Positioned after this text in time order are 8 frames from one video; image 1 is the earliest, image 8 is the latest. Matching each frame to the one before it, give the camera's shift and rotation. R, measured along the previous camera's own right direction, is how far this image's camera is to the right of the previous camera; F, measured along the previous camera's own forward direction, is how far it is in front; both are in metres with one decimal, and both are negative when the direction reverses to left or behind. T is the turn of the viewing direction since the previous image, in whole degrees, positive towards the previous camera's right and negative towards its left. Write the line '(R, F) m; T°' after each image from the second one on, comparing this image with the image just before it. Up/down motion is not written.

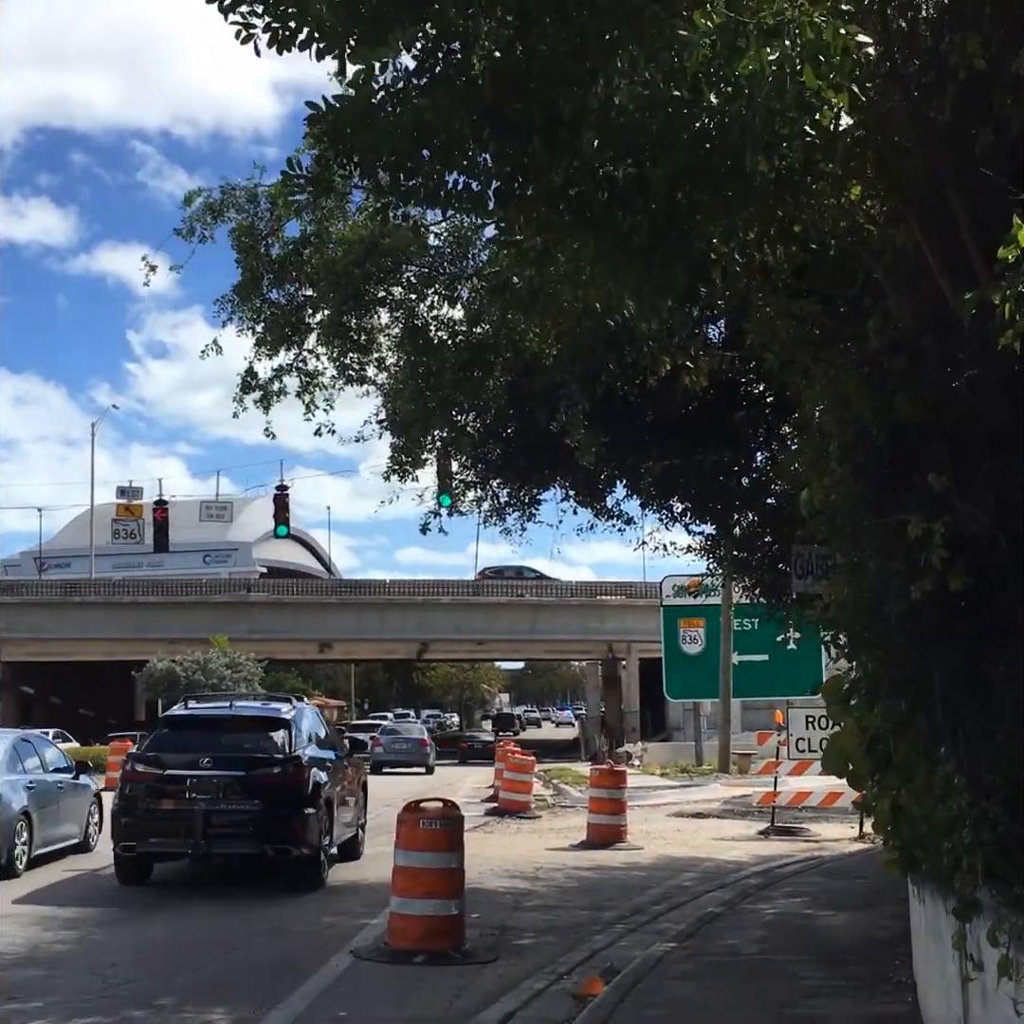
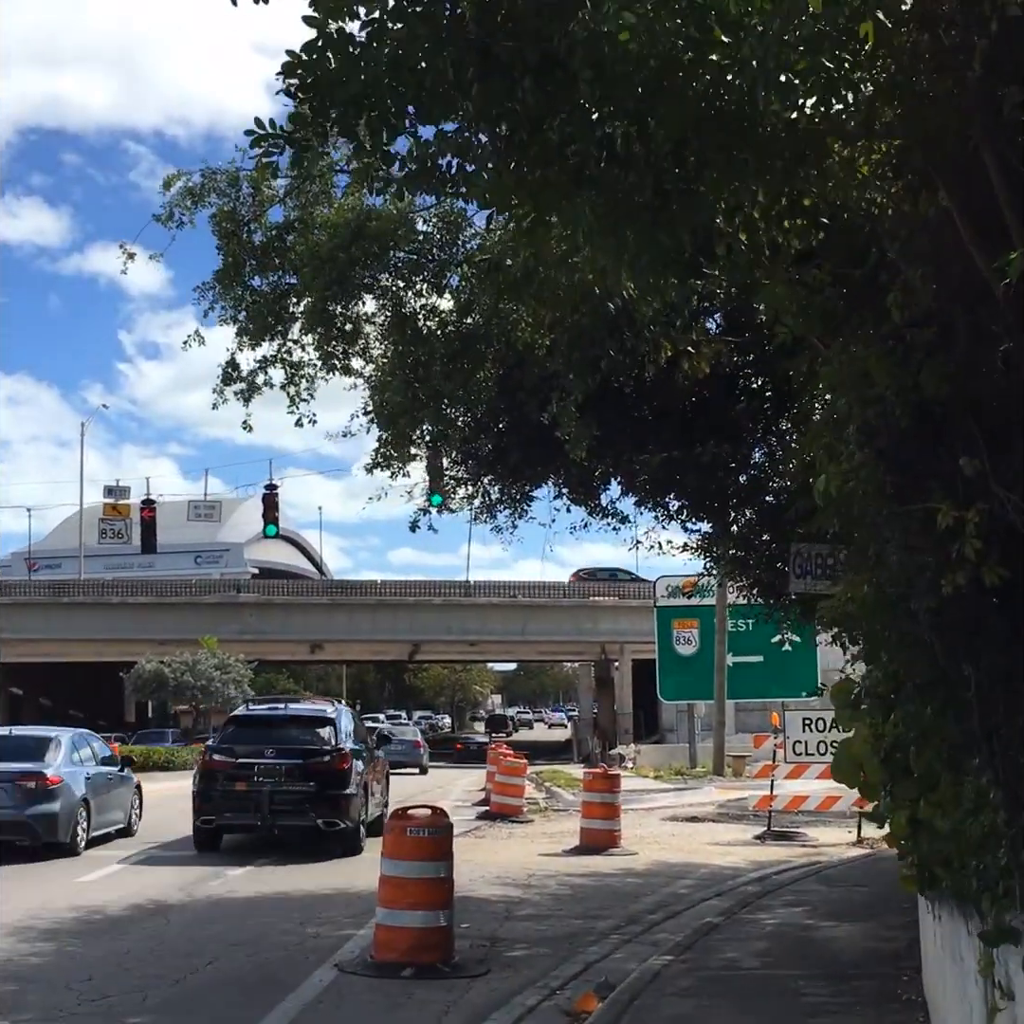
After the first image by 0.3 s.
(0.0, +0.4) m; 0°
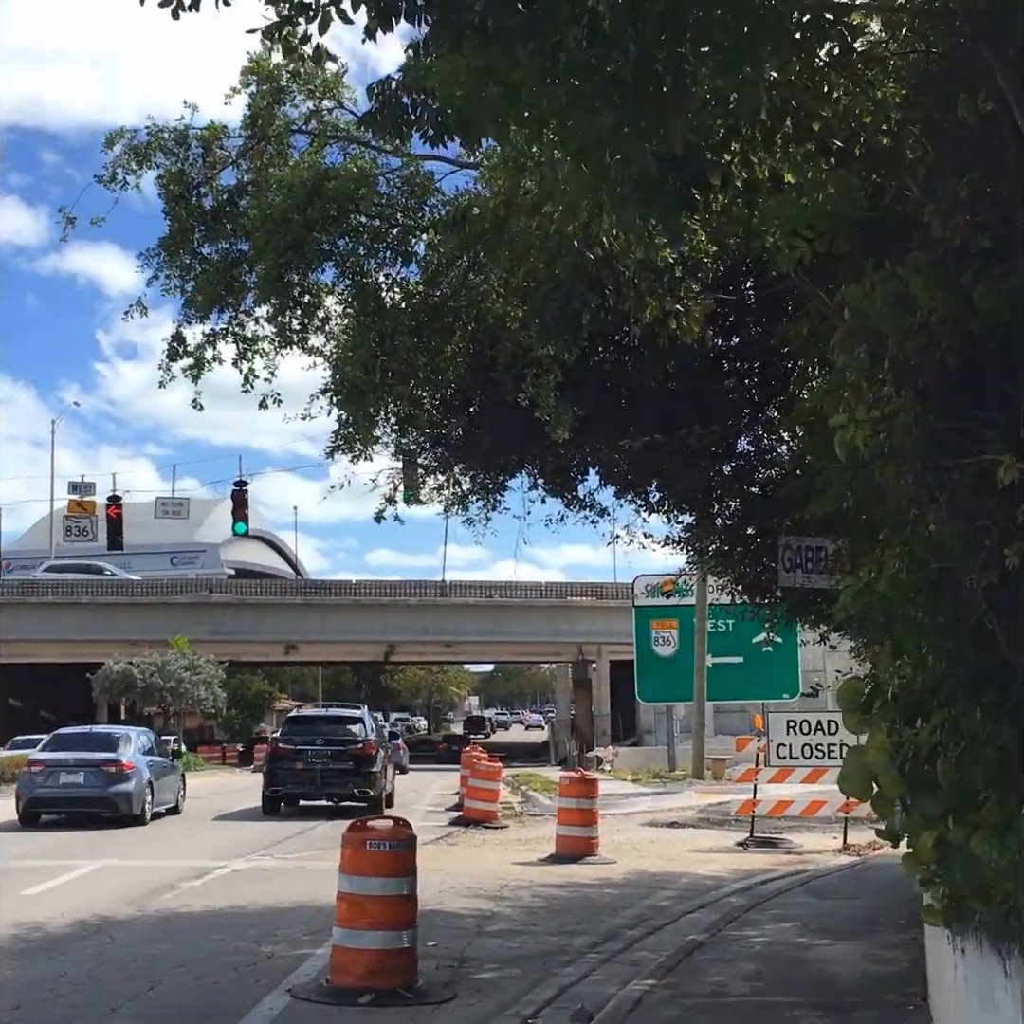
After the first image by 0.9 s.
(+0.1, +0.7) m; +1°
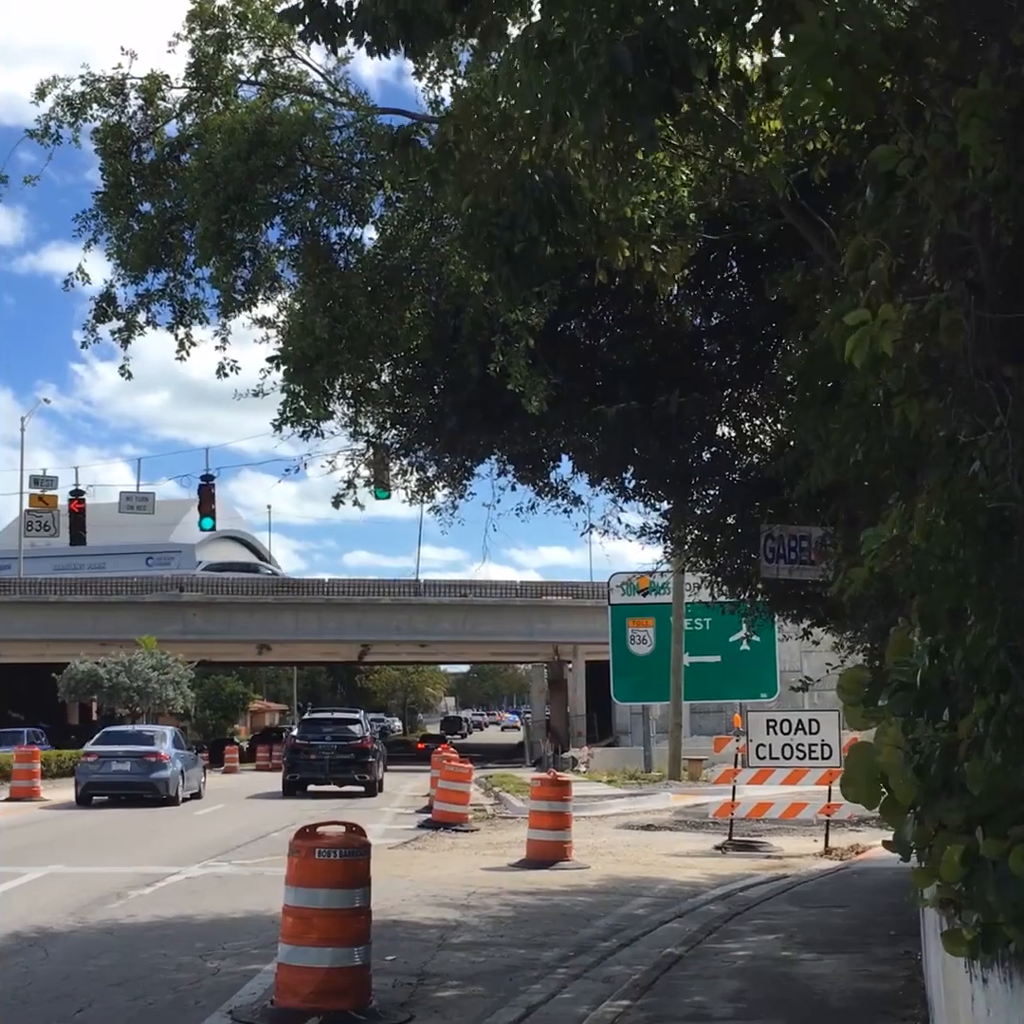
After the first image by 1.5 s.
(+0.1, +0.7) m; +1°
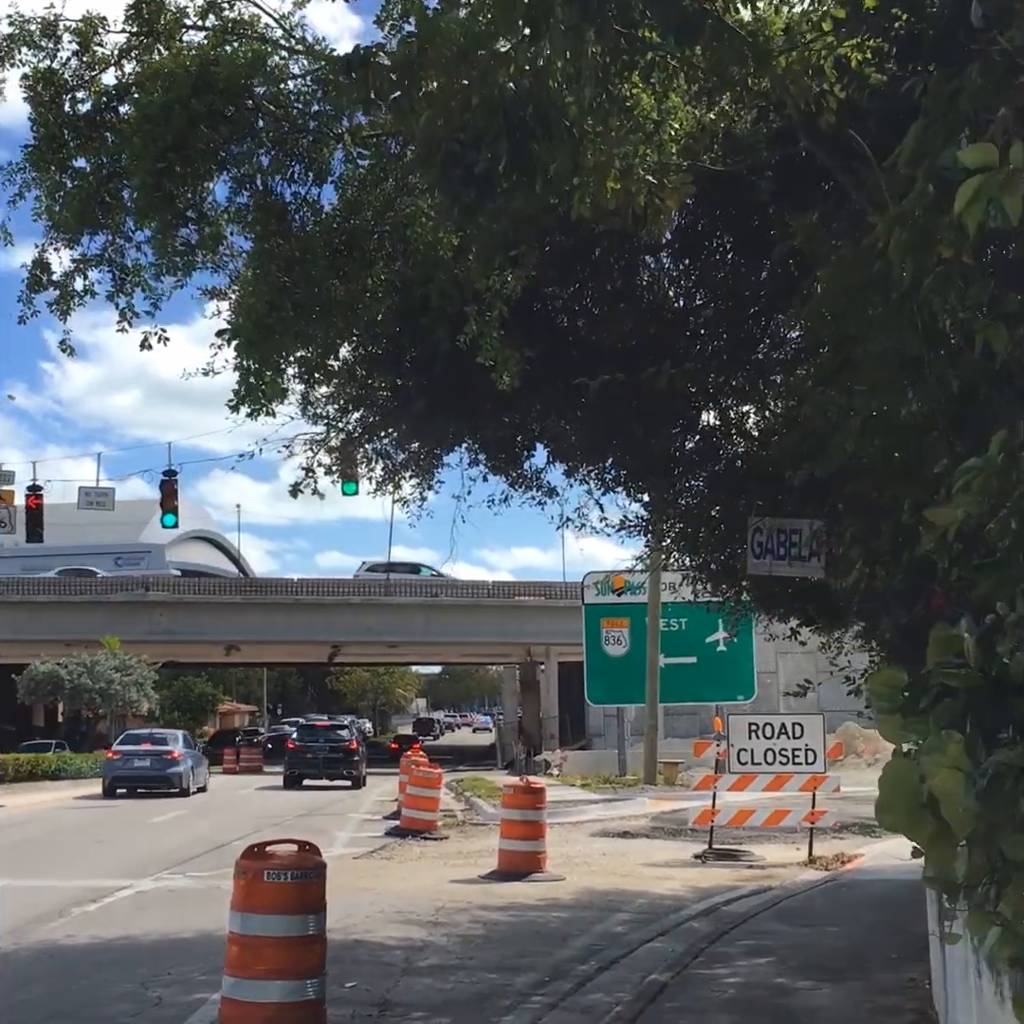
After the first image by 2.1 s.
(0.0, +0.7) m; +1°
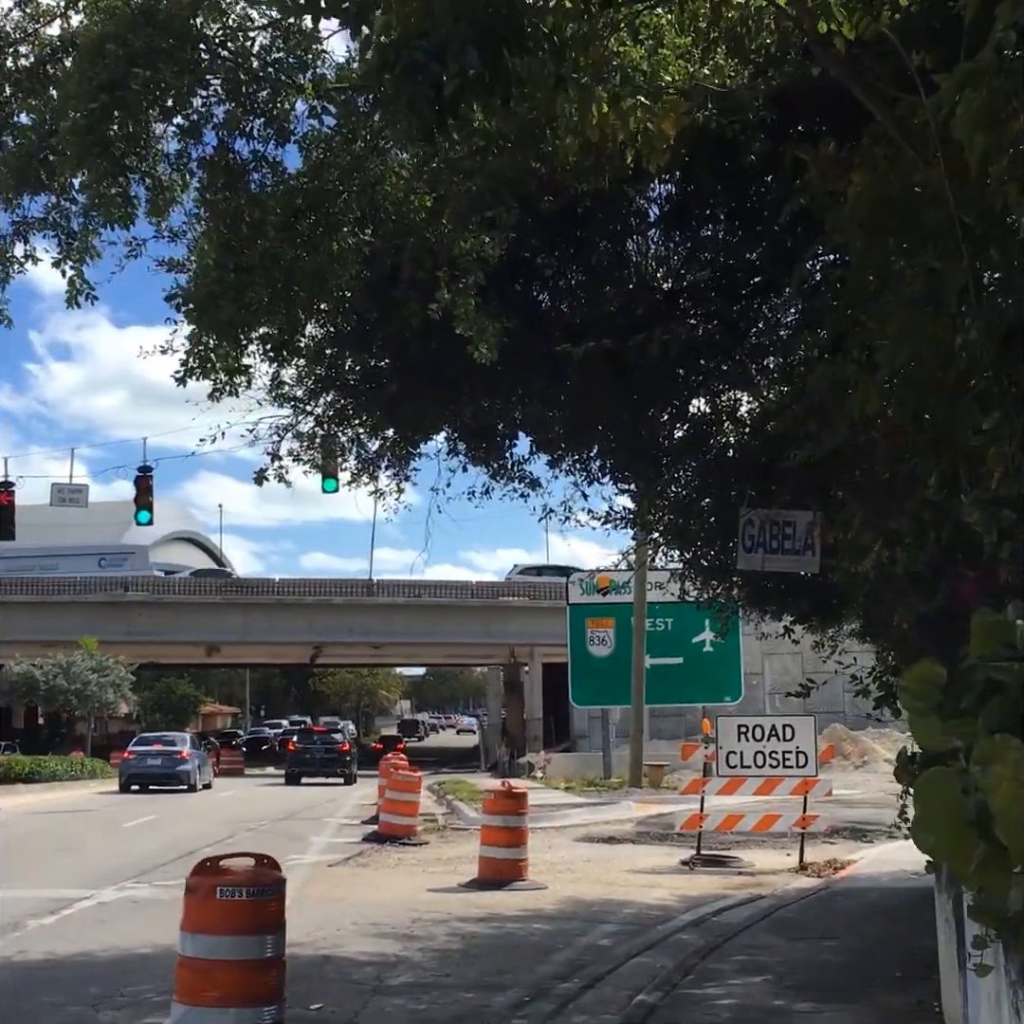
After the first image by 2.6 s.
(0.0, +0.6) m; +1°
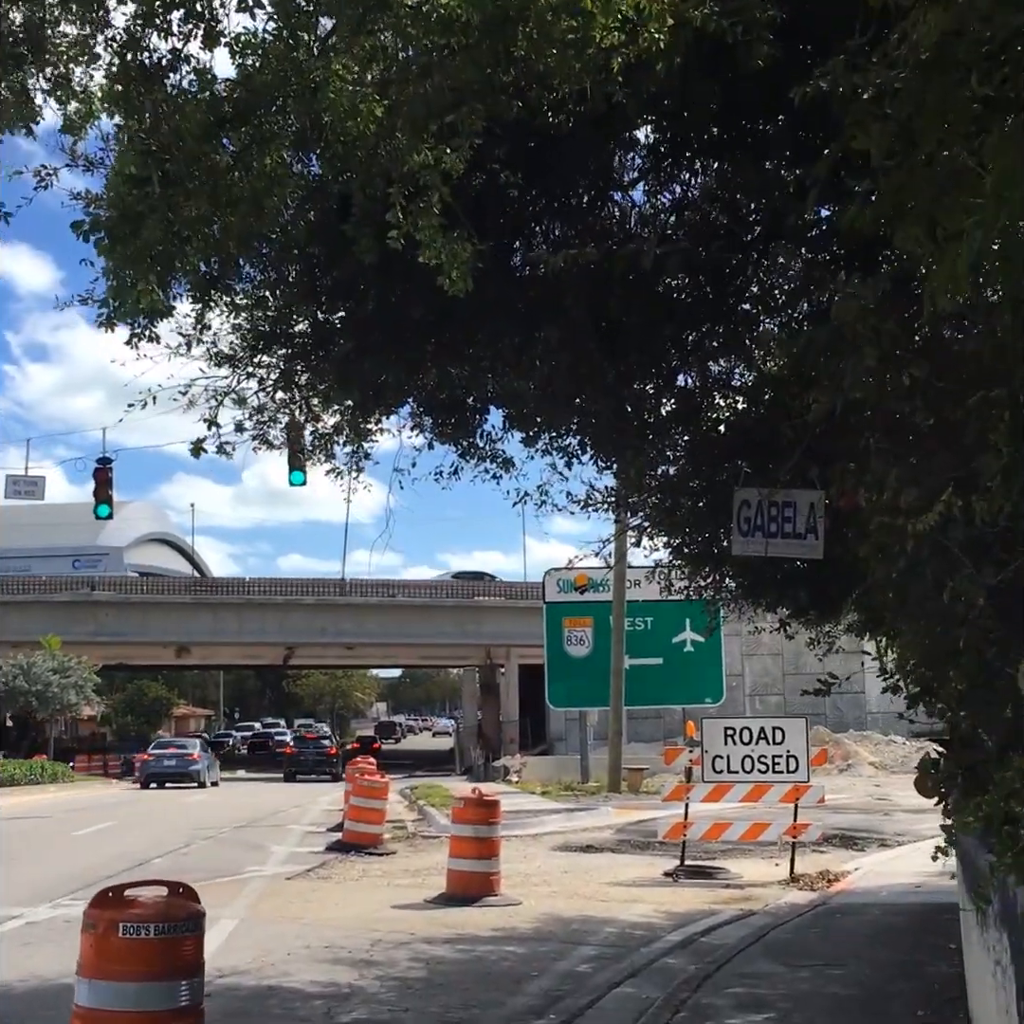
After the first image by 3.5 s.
(0.0, +1.0) m; +1°
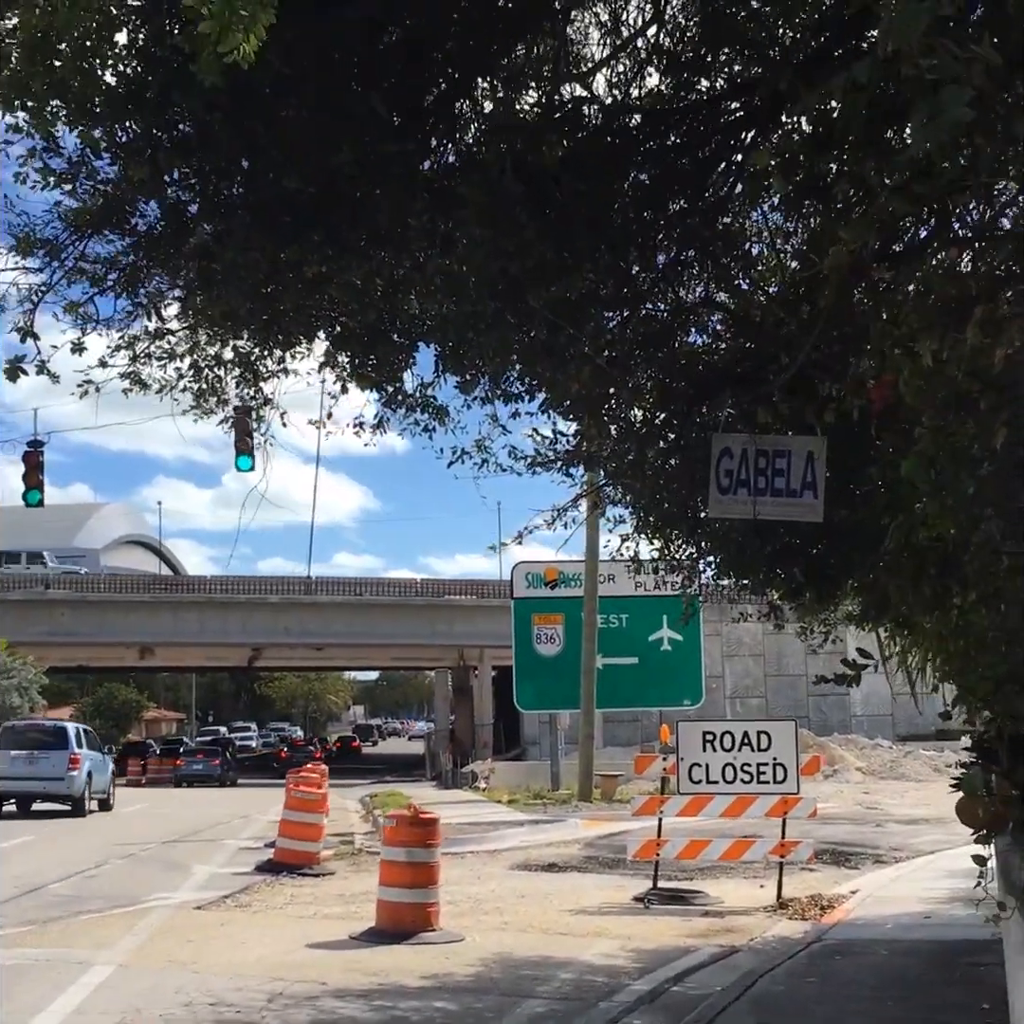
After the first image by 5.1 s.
(+0.3, +1.9) m; +1°
